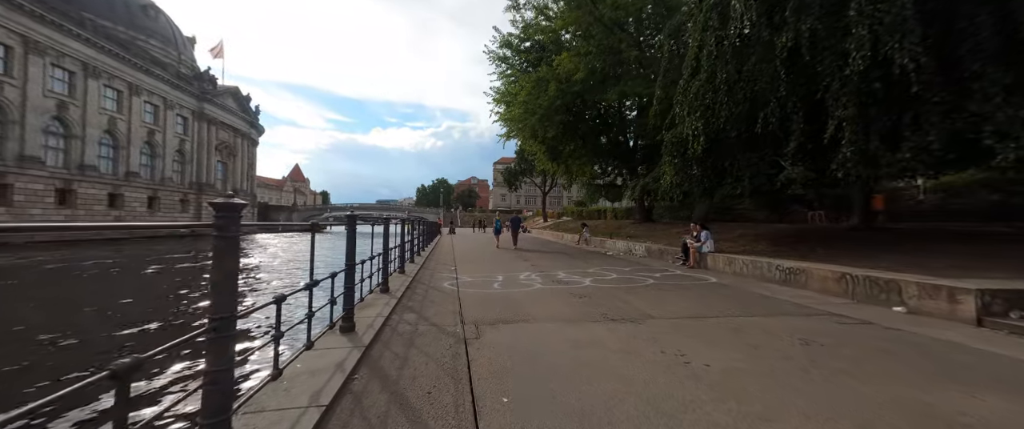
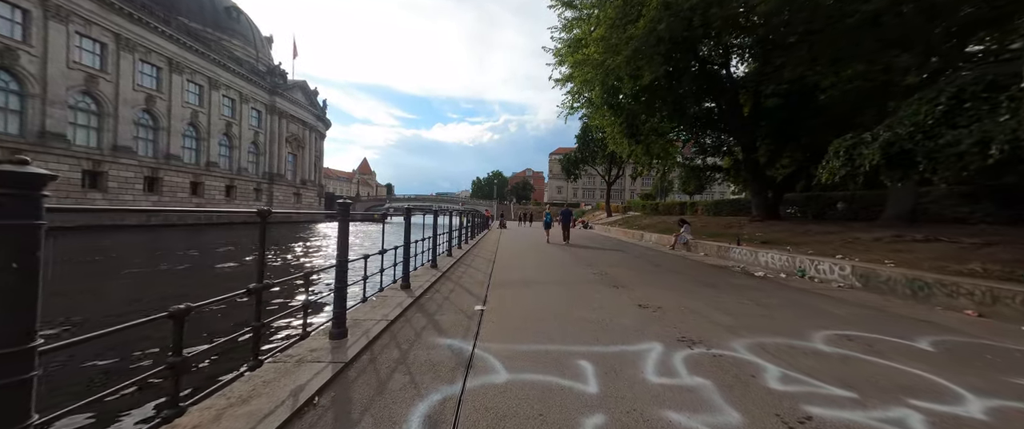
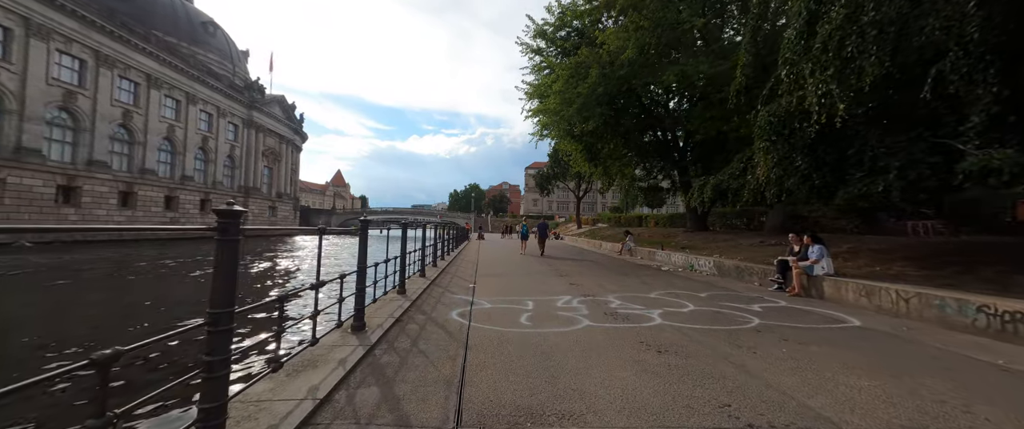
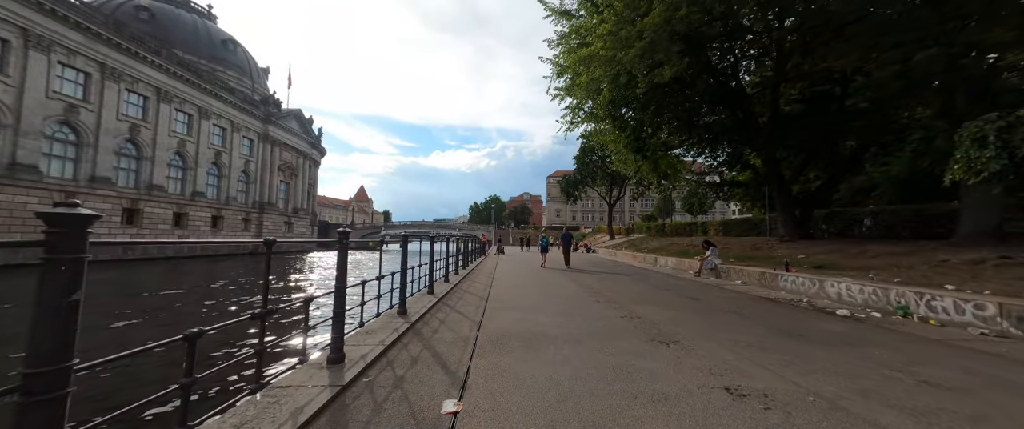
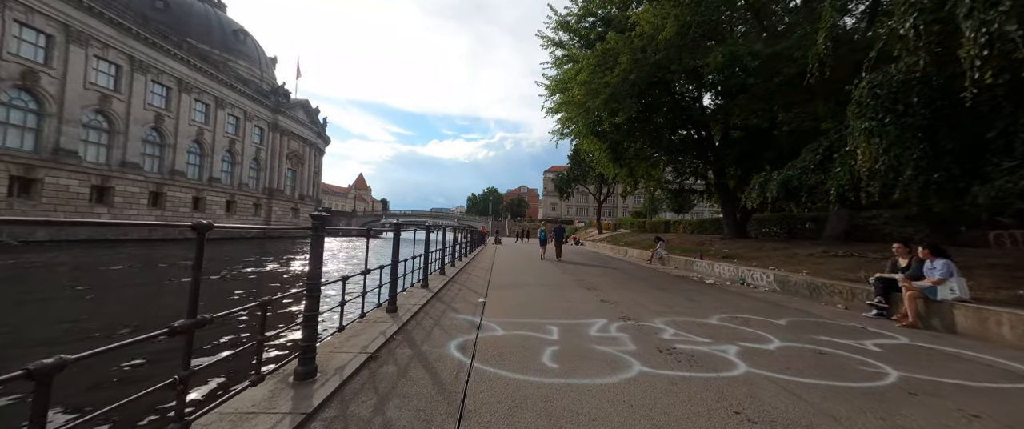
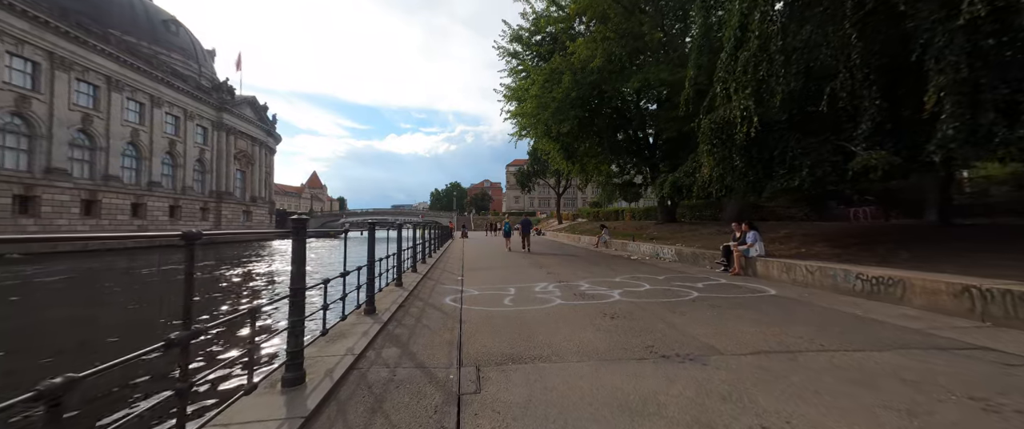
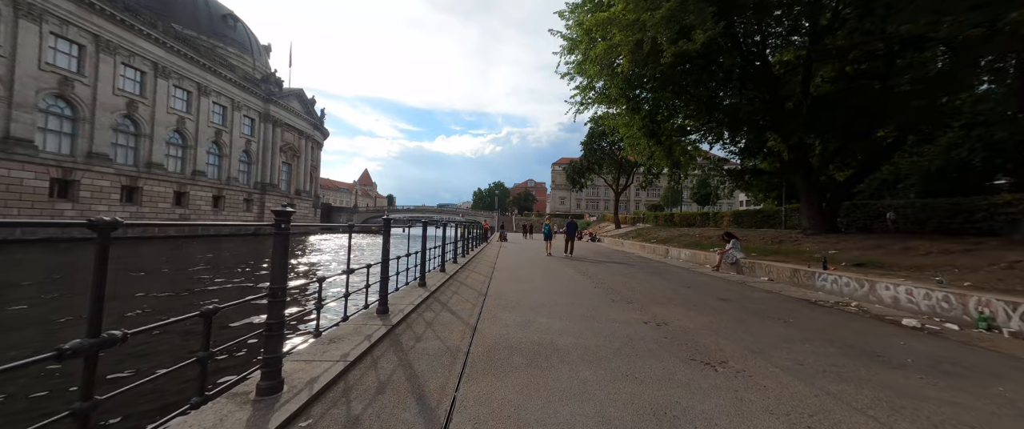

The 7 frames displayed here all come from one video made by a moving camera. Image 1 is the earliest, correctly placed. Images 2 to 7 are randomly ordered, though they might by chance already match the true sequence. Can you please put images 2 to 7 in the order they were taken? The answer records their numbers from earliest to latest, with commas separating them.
6, 3, 5, 2, 4, 7
